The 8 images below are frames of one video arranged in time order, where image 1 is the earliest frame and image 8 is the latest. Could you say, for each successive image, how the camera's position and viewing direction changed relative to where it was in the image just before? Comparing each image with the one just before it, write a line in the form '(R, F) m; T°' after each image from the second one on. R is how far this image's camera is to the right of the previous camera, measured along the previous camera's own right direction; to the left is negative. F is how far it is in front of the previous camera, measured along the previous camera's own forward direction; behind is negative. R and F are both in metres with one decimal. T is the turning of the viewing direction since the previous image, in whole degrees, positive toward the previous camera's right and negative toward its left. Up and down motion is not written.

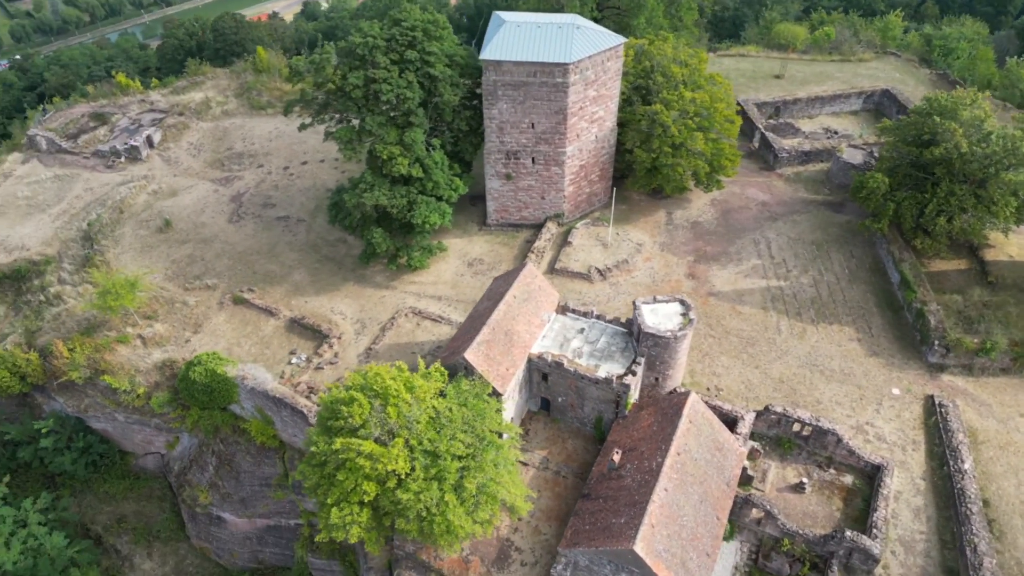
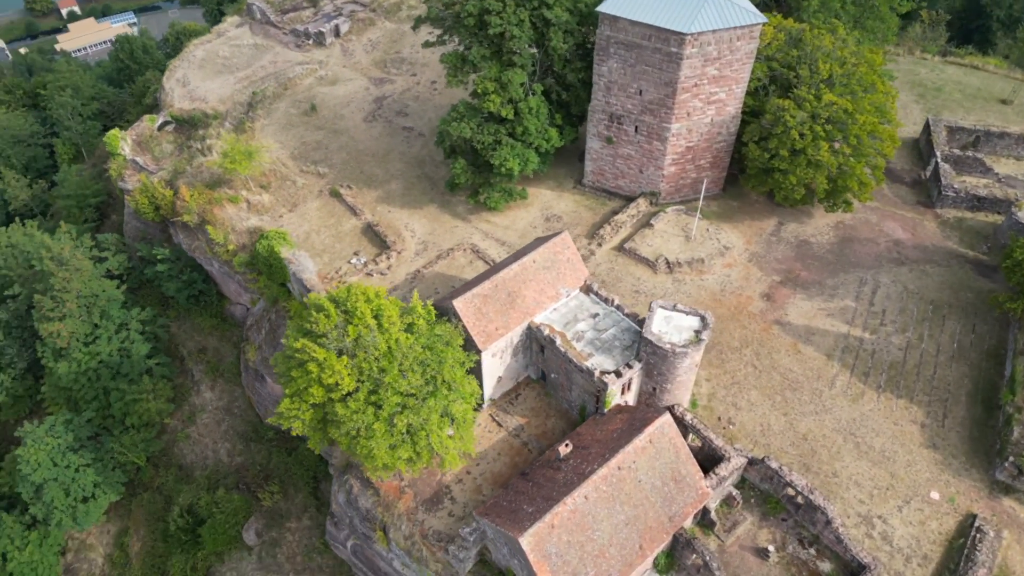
(+7.0, +1.6) m; -16°
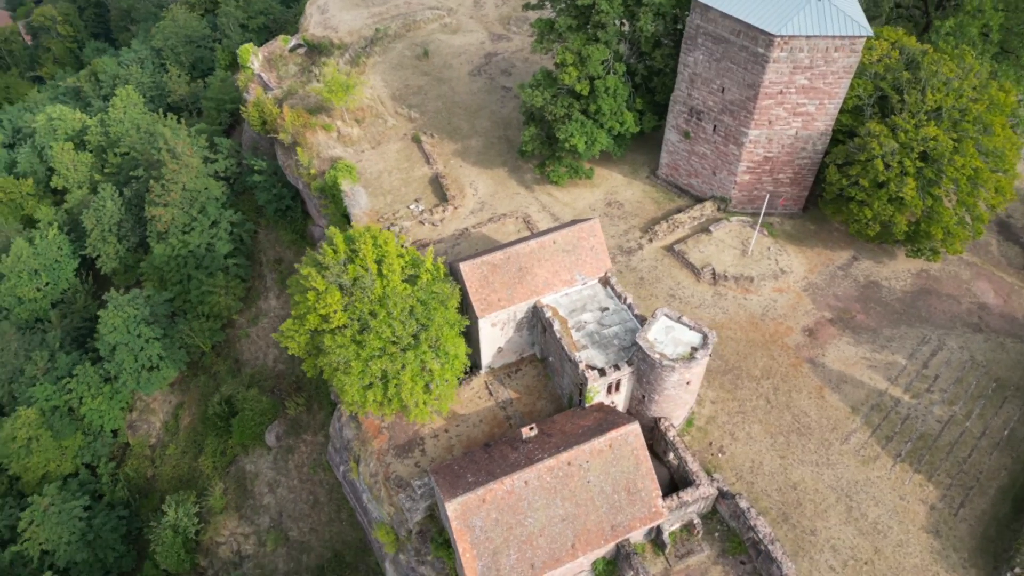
(+4.7, +0.5) m; -11°
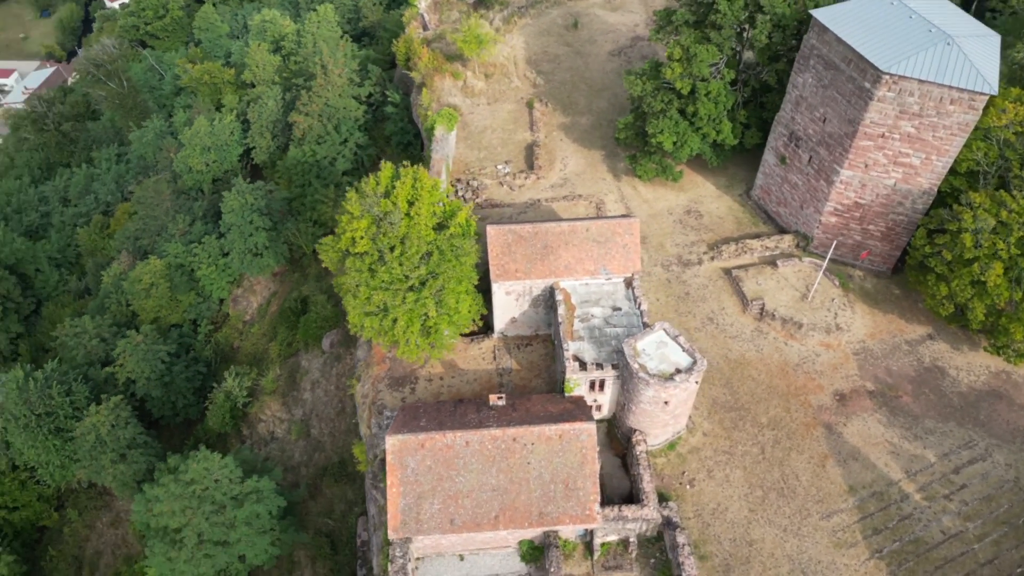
(+5.6, +0.2) m; -13°
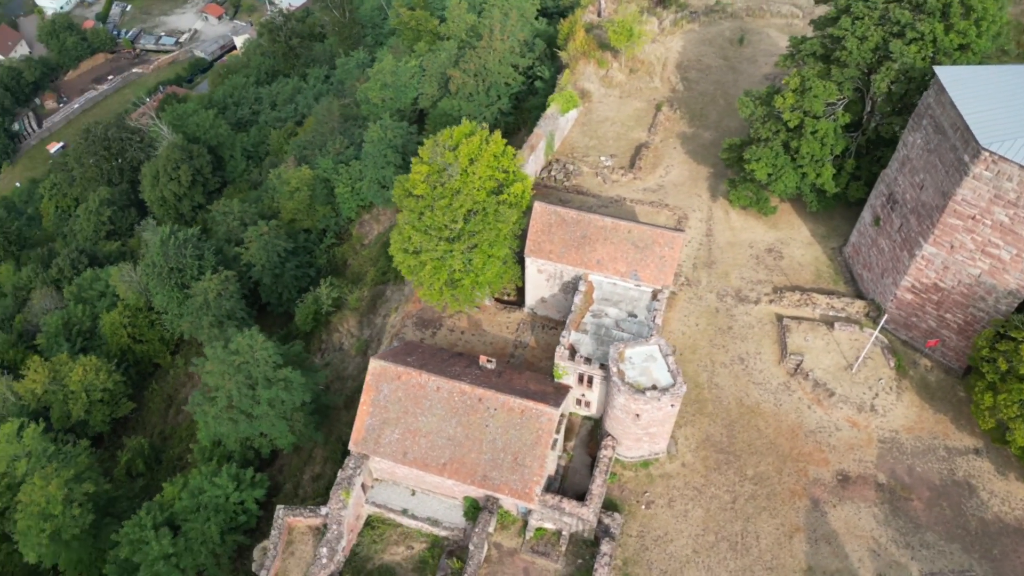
(+5.7, -0.2) m; -14°
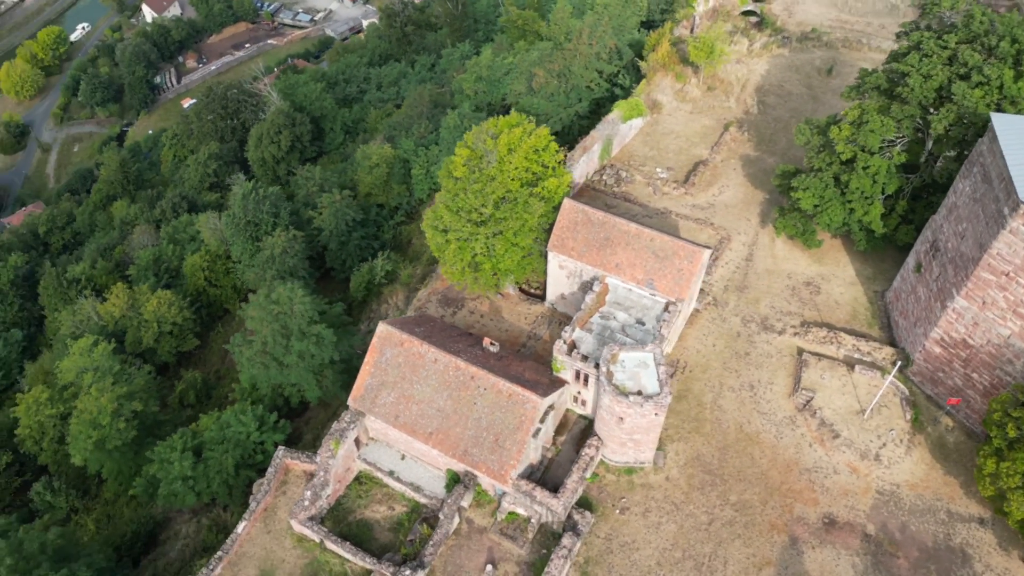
(+3.0, -0.5) m; -7°
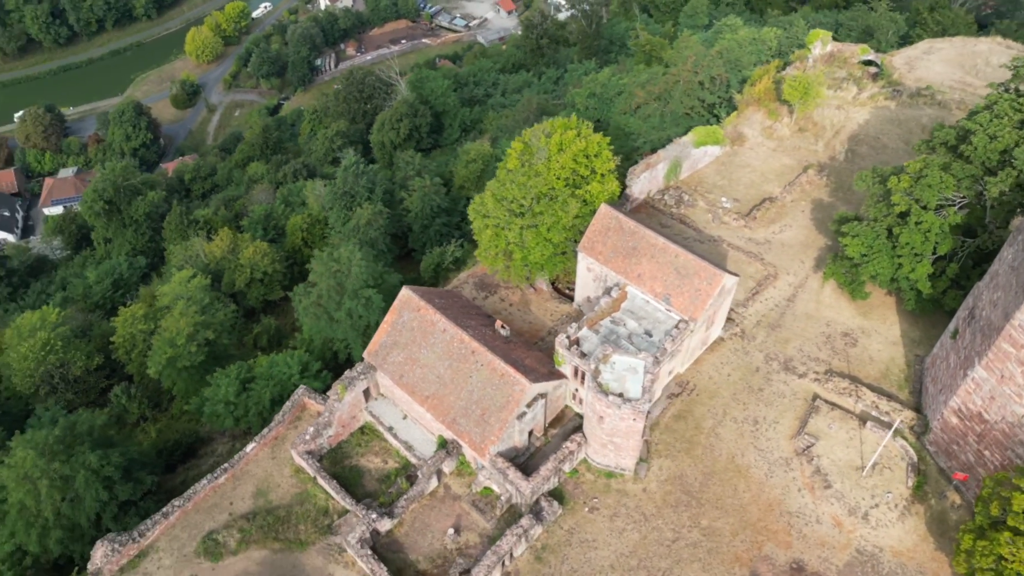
(+3.9, -0.9) m; -9°
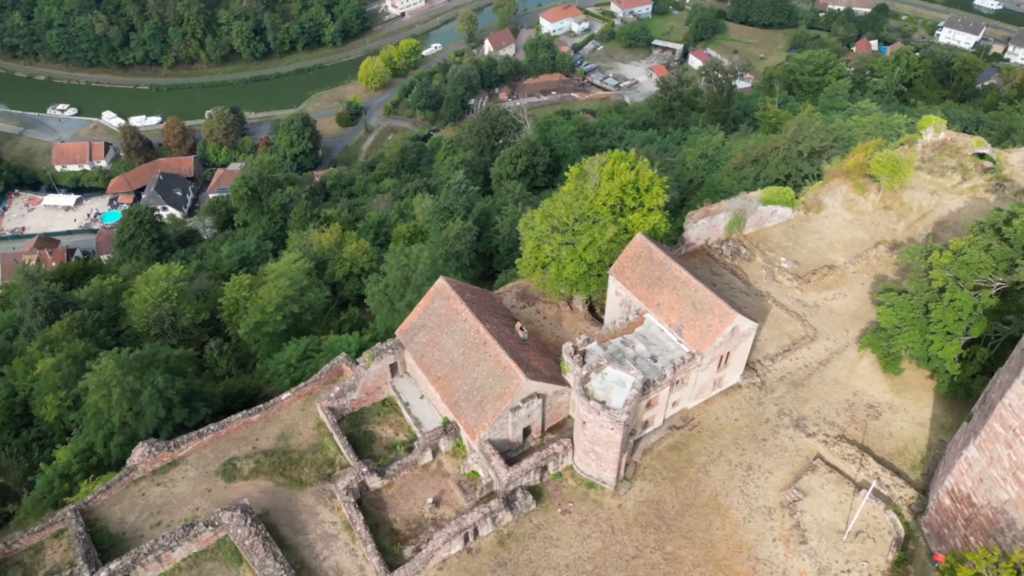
(+4.4, -1.6) m; -10°
